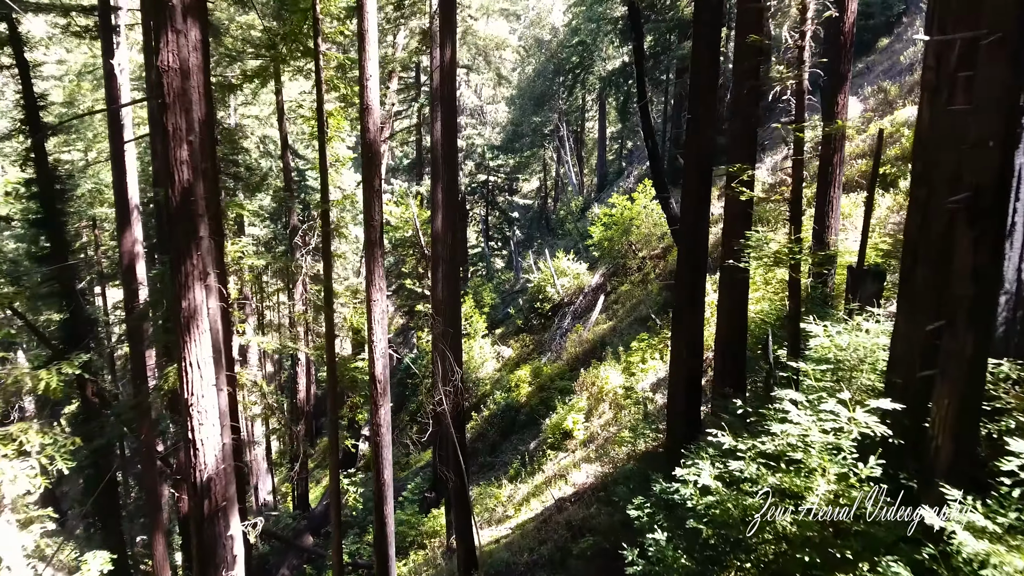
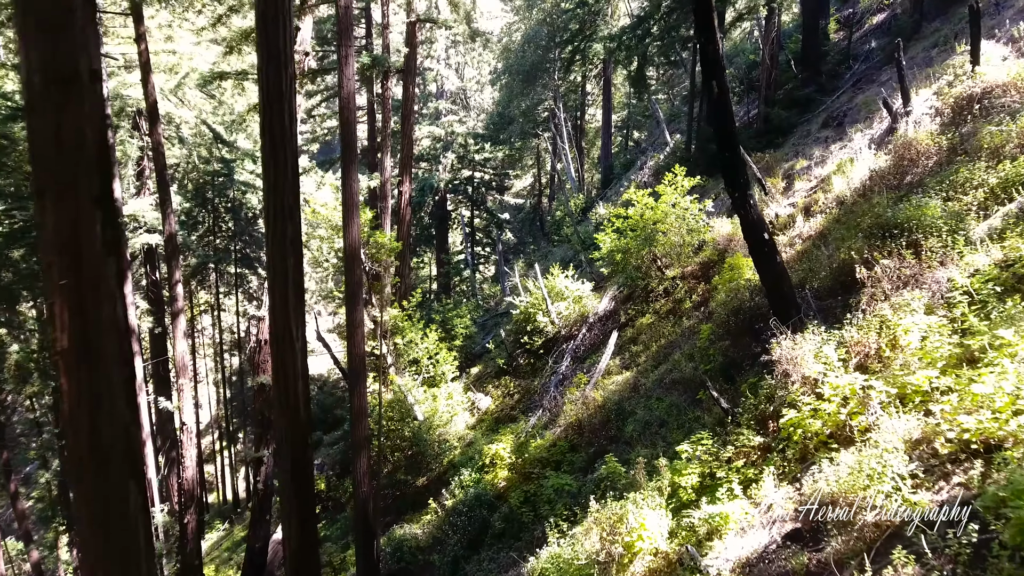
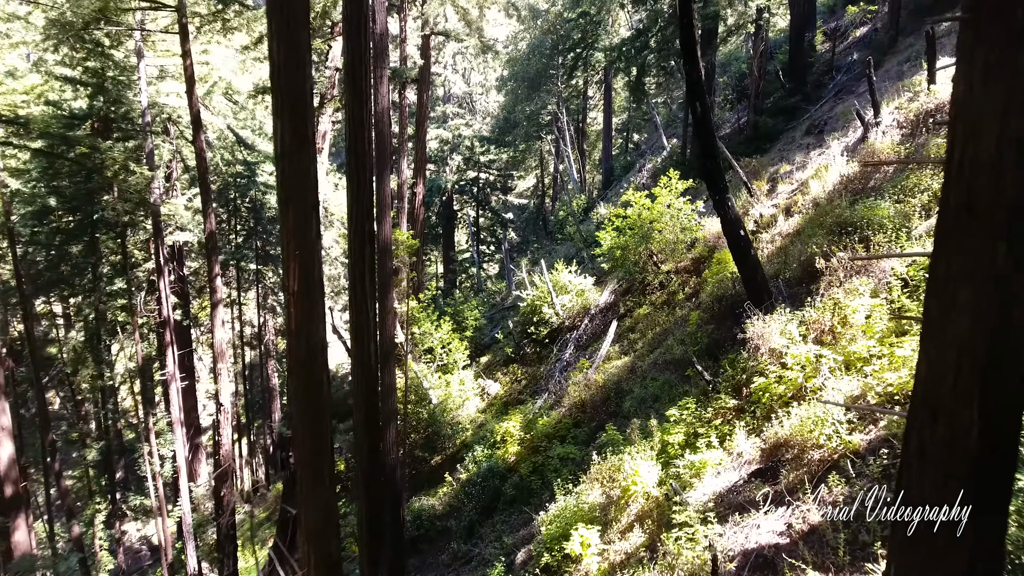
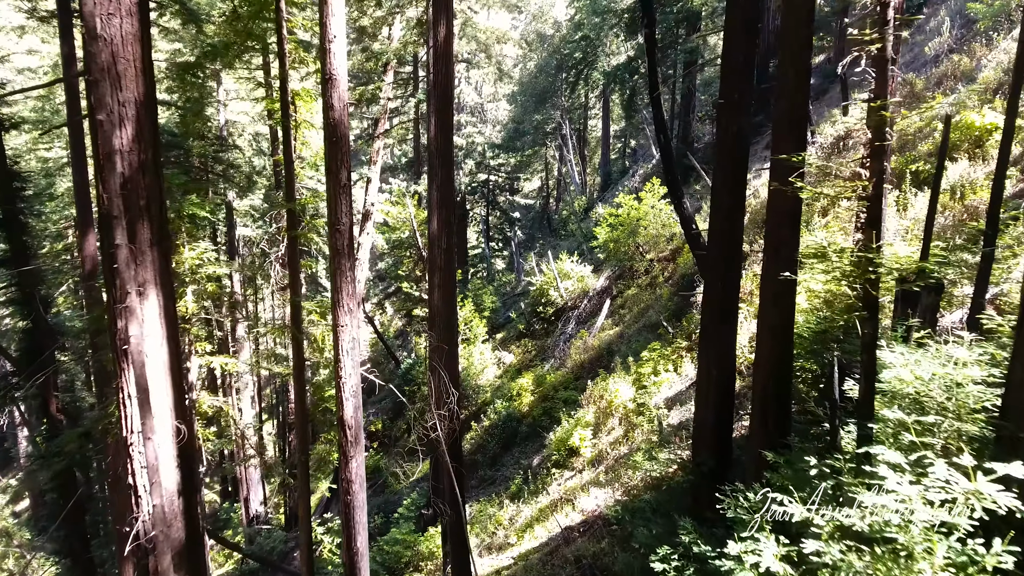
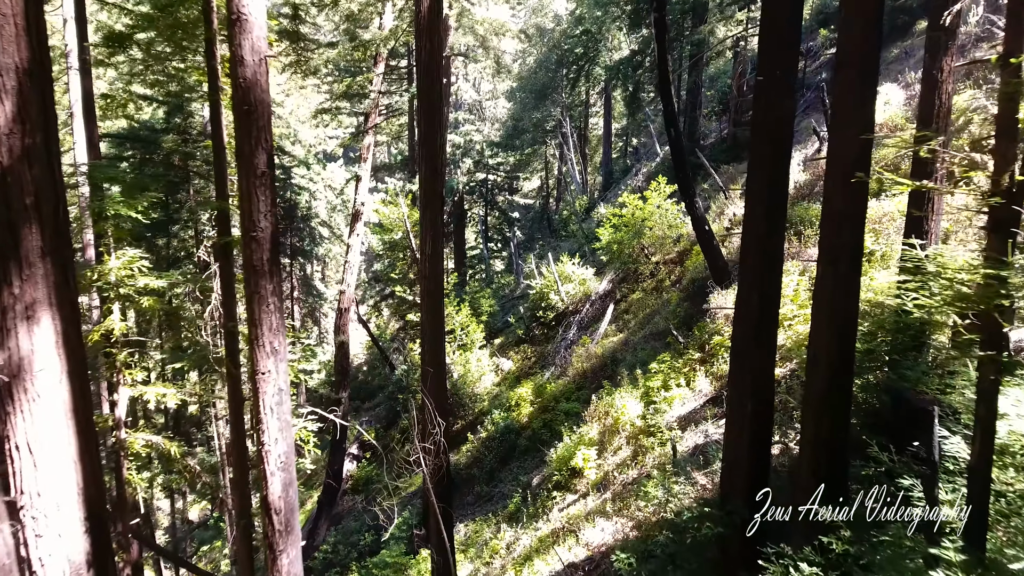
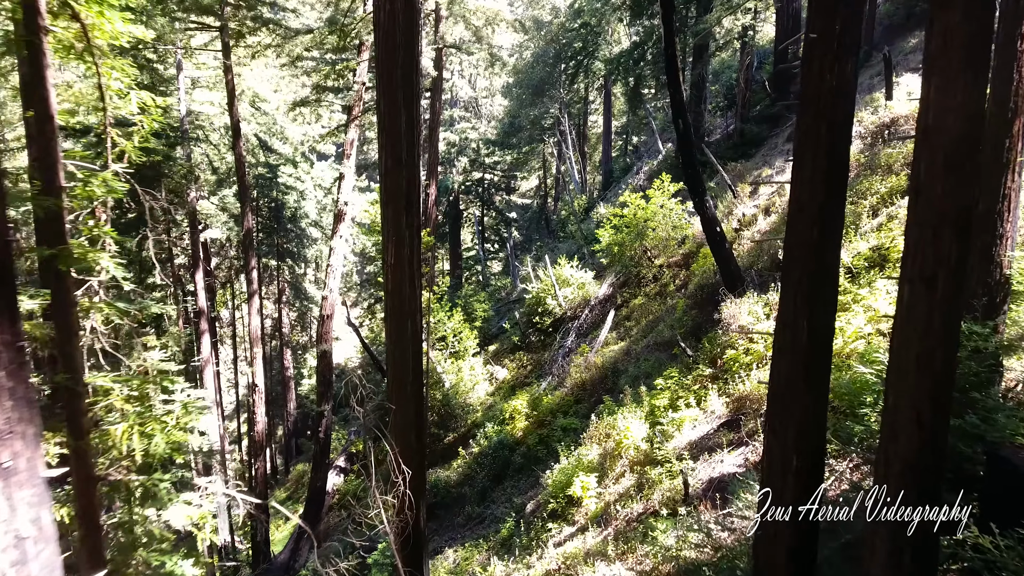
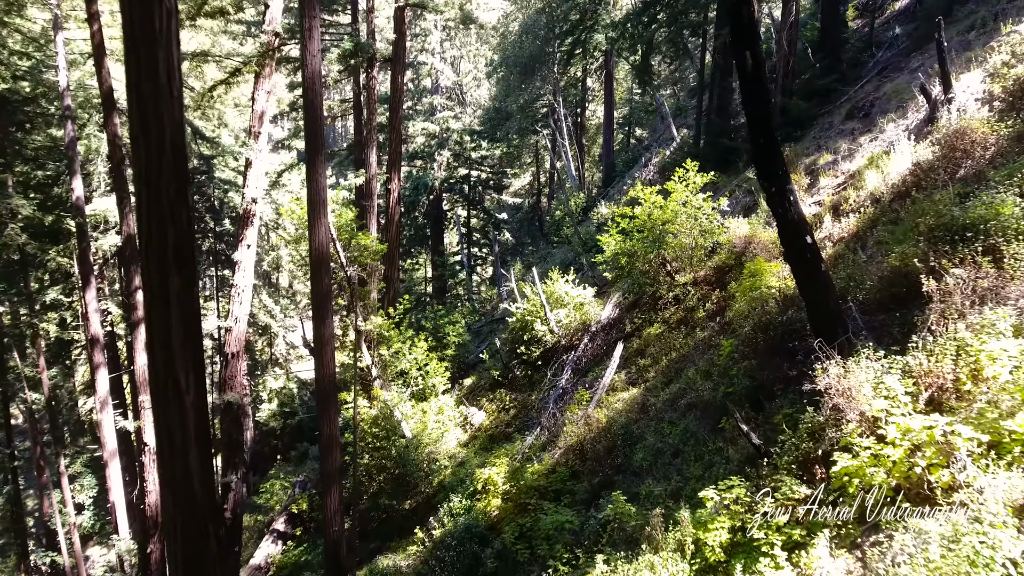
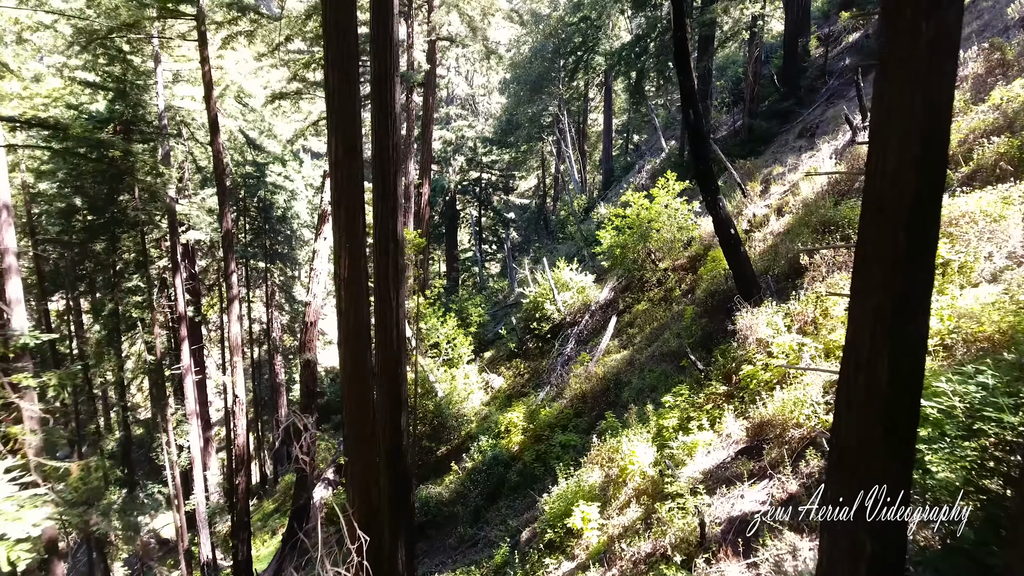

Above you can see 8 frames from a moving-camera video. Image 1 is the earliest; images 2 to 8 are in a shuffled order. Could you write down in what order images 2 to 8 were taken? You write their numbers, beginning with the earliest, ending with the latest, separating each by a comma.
4, 5, 6, 8, 3, 2, 7
